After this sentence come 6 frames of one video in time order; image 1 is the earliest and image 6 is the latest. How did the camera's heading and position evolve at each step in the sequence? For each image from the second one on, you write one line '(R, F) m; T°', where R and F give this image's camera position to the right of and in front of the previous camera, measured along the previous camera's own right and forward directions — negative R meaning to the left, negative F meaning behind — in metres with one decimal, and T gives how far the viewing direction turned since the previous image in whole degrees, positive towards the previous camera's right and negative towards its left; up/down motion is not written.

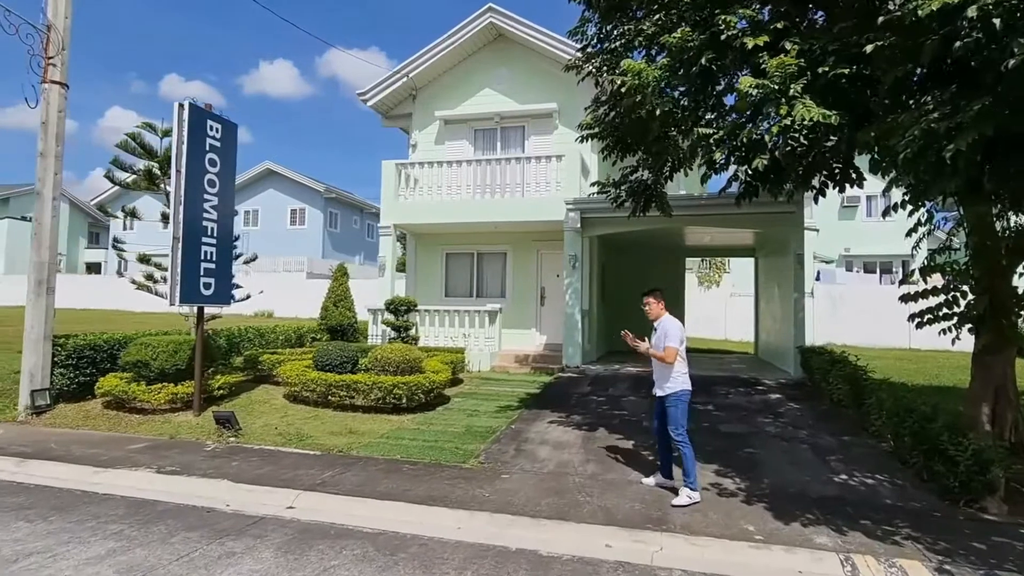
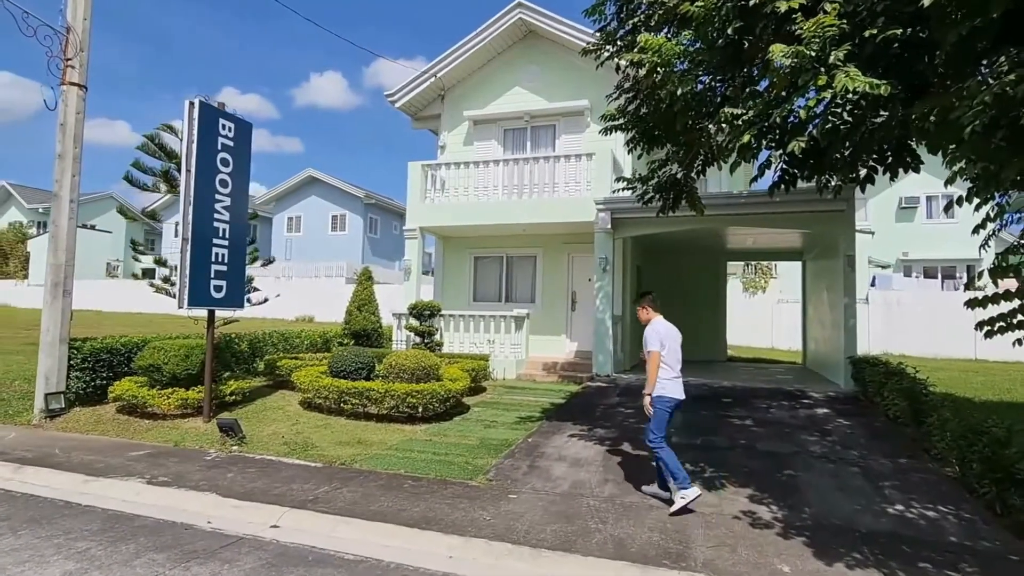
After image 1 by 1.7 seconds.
(+0.3, +0.5) m; -4°
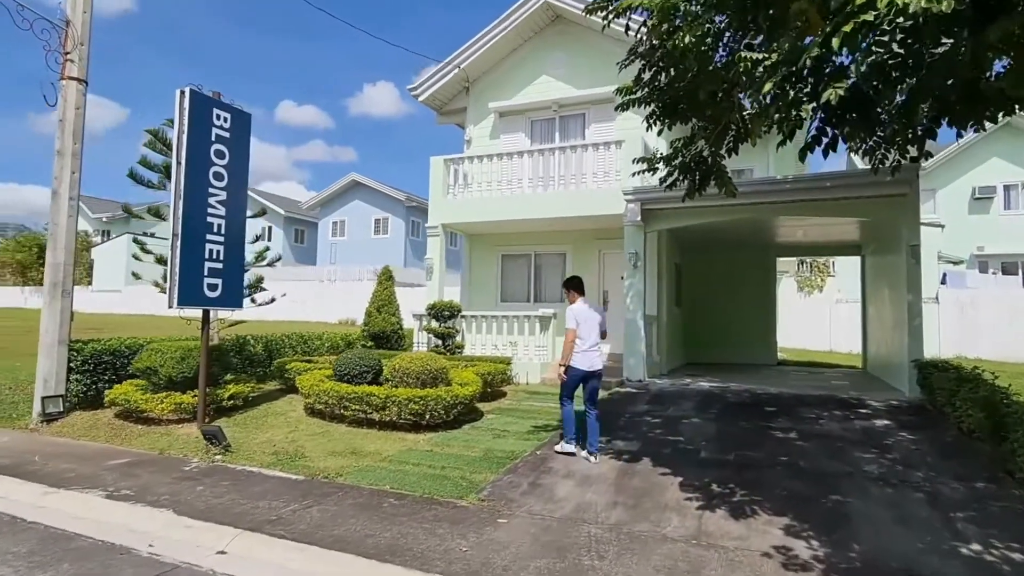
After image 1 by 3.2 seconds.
(+0.5, +0.7) m; -5°
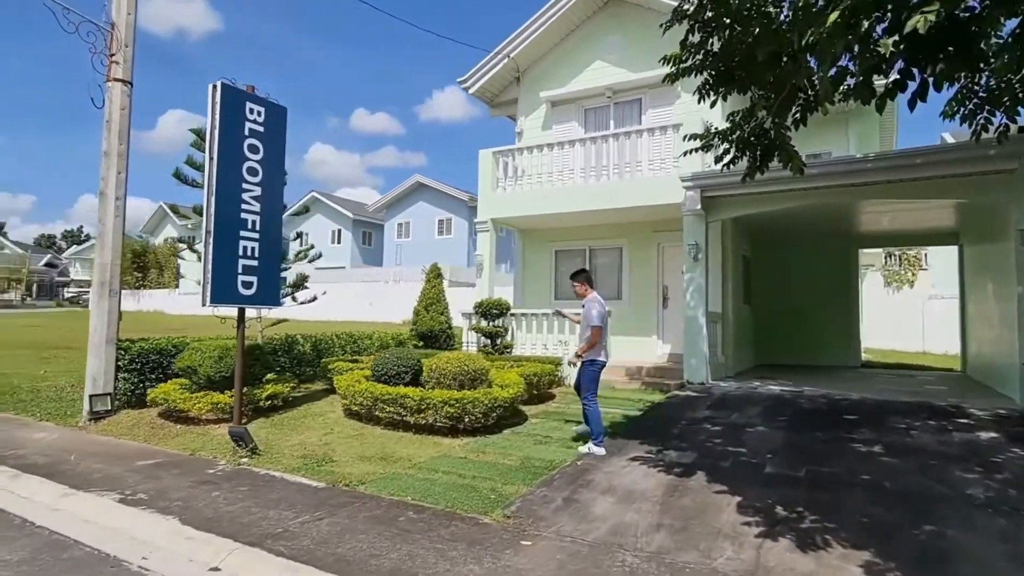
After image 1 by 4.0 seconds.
(+0.3, +0.5) m; -6°
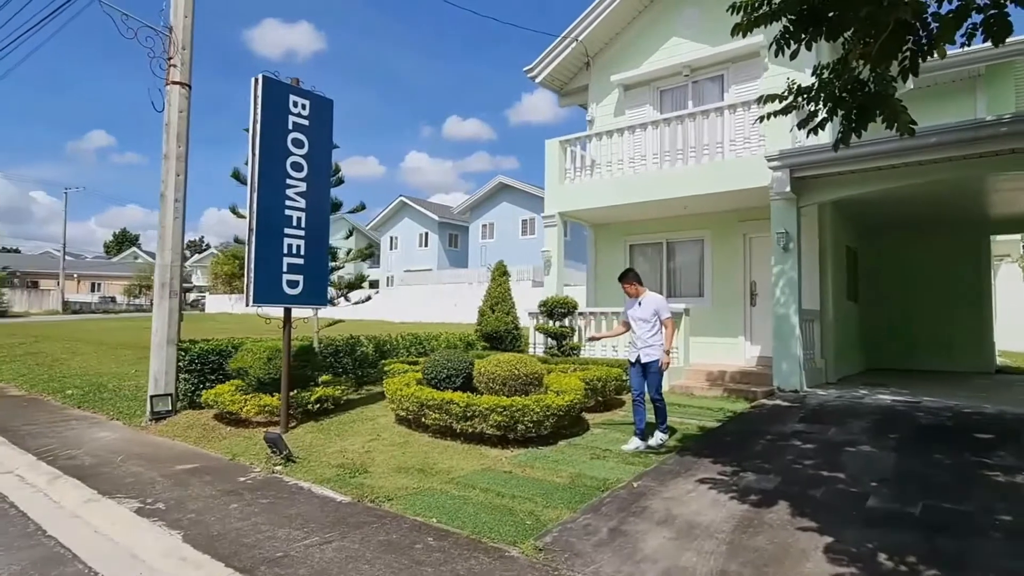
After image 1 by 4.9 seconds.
(+0.4, +0.7) m; -9°
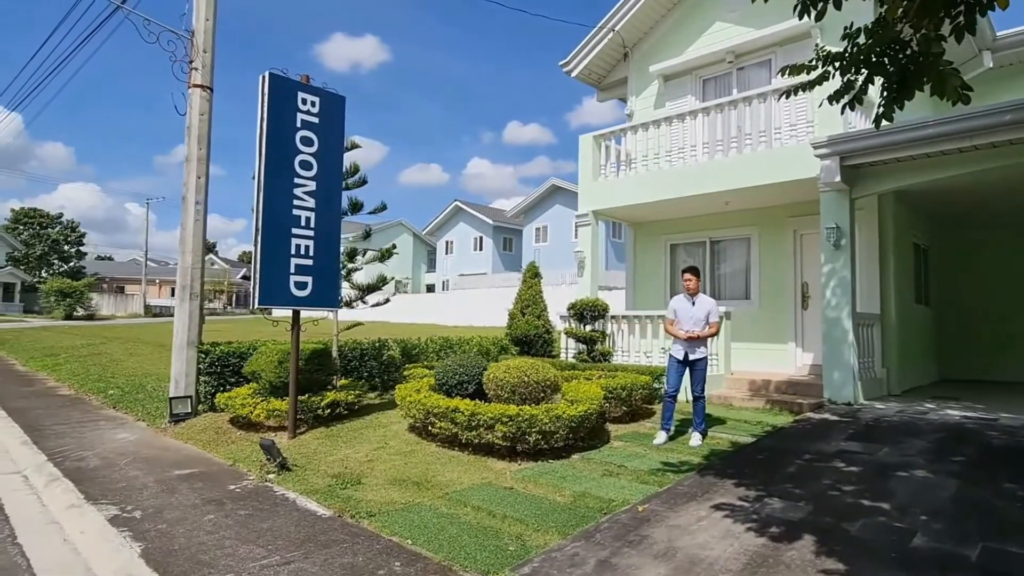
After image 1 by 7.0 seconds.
(+0.5, +0.4) m; -6°
